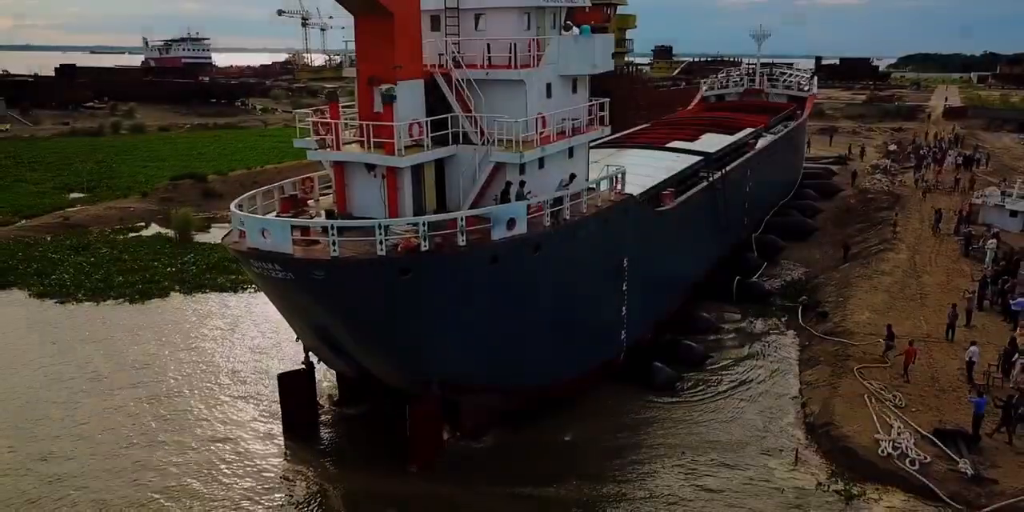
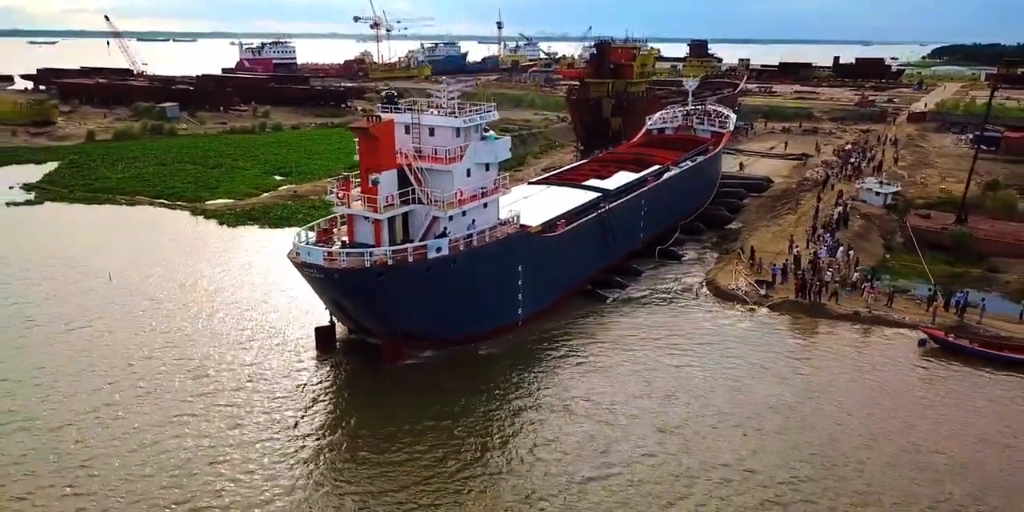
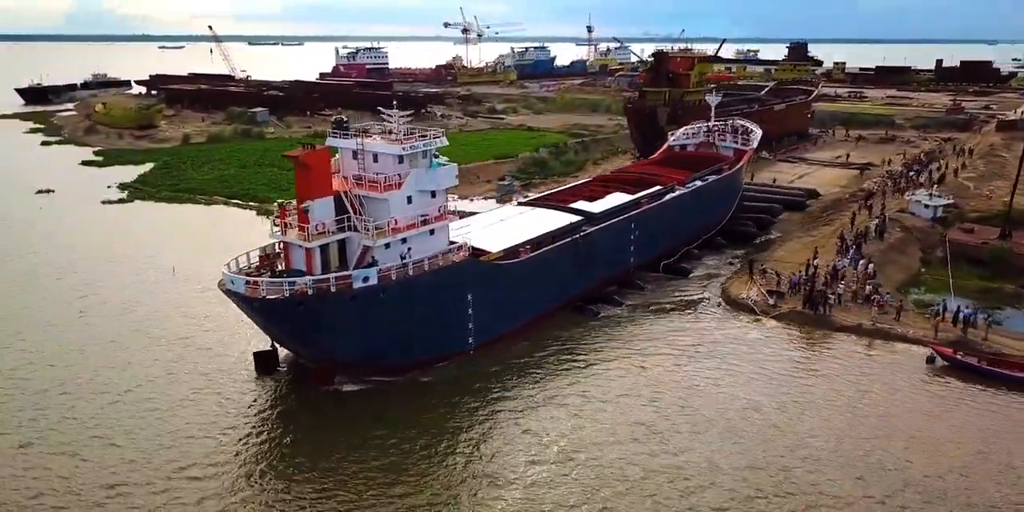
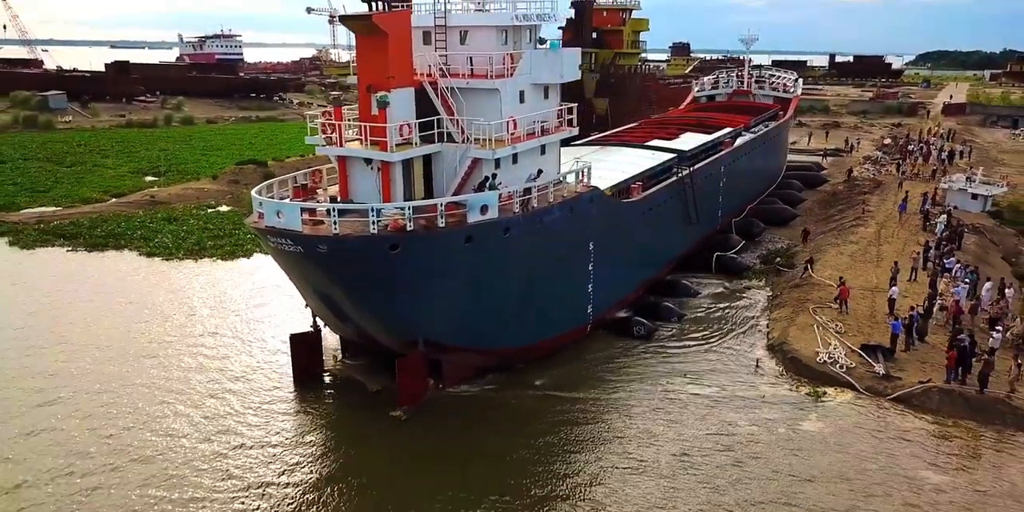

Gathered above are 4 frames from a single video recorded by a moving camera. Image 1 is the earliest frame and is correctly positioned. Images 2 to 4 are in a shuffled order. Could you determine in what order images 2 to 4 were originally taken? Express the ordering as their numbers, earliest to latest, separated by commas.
4, 2, 3
